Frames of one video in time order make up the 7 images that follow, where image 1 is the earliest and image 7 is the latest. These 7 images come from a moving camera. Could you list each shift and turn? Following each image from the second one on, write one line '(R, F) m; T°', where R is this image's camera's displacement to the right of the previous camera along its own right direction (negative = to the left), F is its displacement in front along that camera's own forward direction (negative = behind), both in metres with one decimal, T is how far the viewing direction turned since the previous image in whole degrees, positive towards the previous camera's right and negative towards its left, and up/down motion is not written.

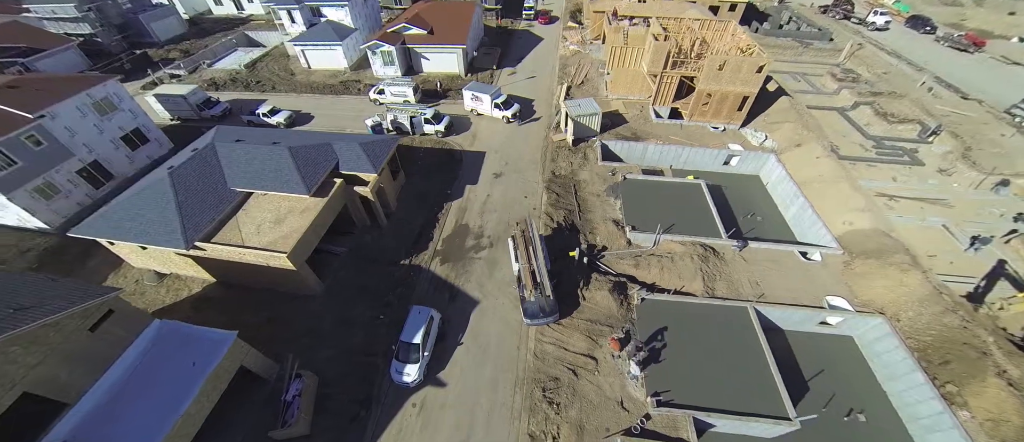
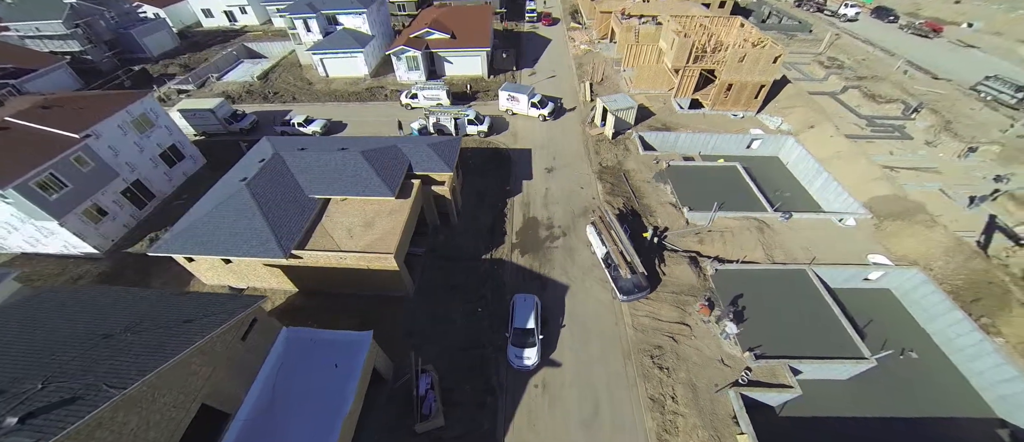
(-6.1, -1.0) m; +4°
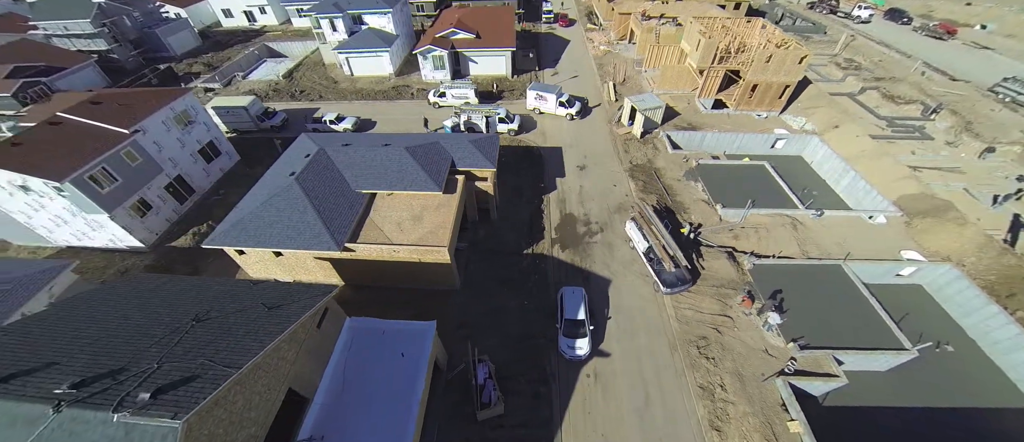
(-2.6, -0.5) m; 0°
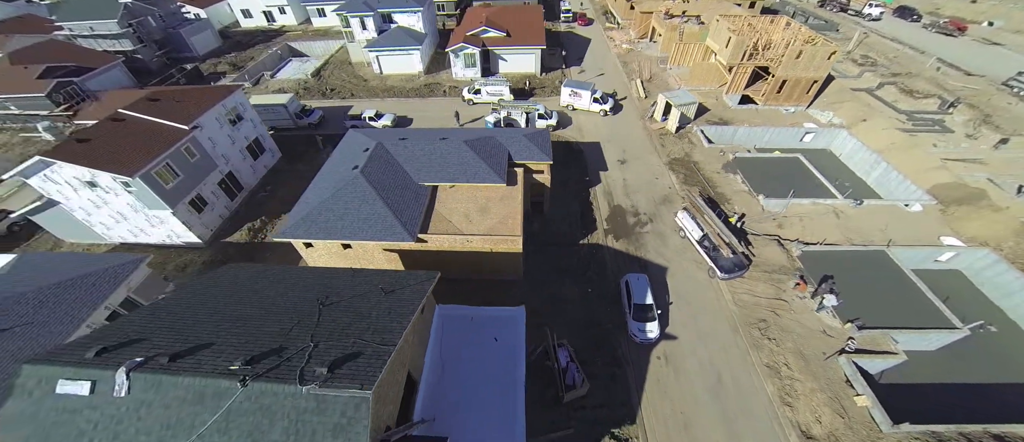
(-3.8, -0.6) m; +1°
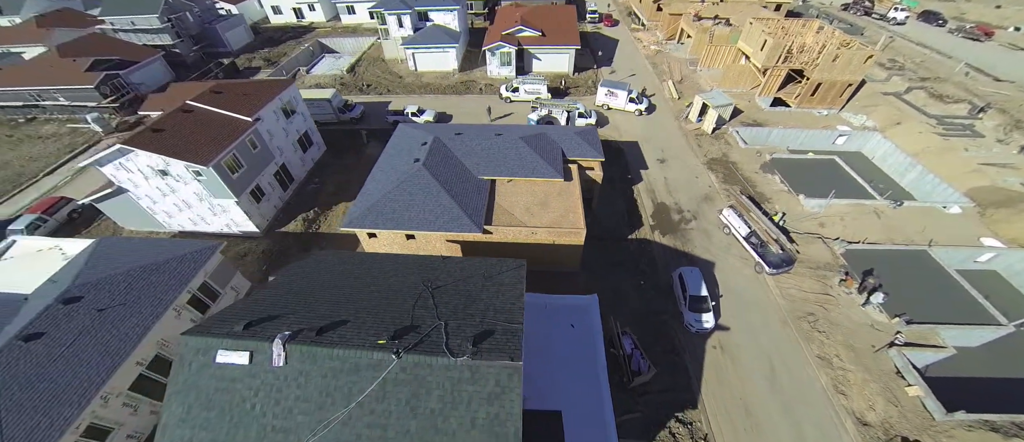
(-3.2, -0.8) m; 0°
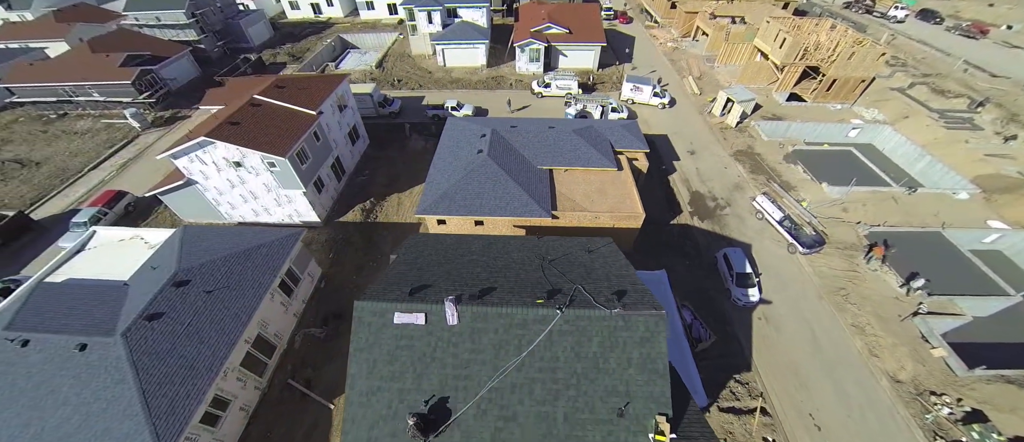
(-4.2, -1.6) m; +1°
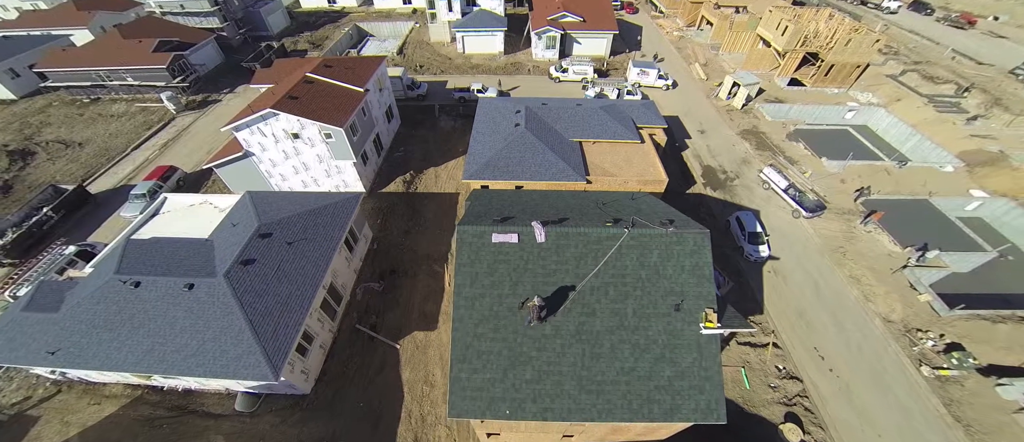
(-2.8, -2.4) m; +1°
